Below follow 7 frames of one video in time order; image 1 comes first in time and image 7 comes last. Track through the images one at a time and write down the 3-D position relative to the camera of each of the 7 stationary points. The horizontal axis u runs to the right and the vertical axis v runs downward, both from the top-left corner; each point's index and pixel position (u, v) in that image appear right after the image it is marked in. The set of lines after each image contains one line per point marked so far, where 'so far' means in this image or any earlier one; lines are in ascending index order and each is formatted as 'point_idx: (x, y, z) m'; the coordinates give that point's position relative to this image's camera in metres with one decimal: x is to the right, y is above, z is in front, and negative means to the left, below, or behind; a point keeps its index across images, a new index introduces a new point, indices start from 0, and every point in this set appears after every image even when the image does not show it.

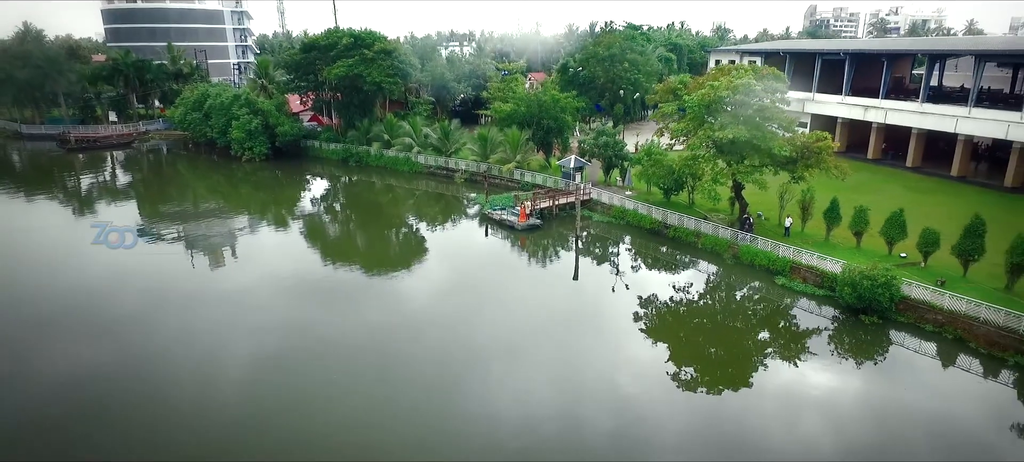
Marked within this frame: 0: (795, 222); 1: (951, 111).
0: (+6.7, +0.2, +13.4) m
1: (+13.4, +3.7, +17.2) m
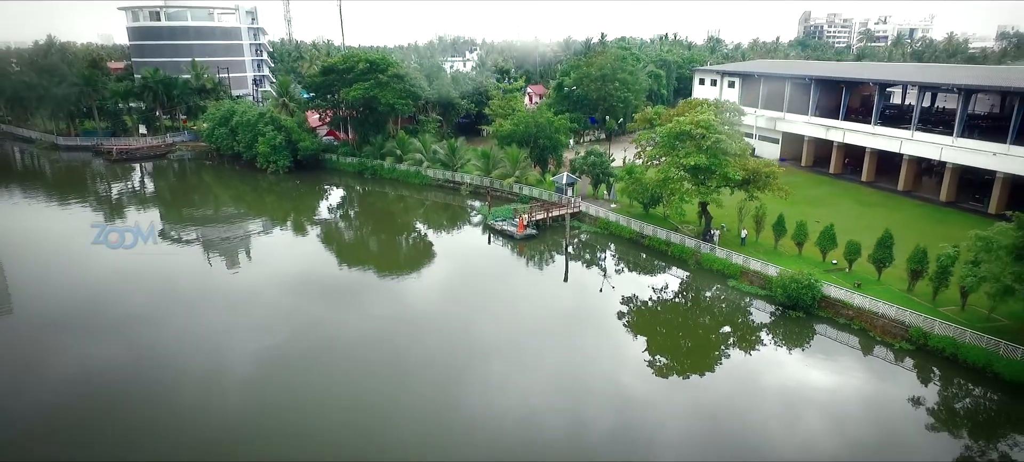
0: (+6.7, -0.1, +15.8) m
1: (+13.4, +3.4, +19.6) m
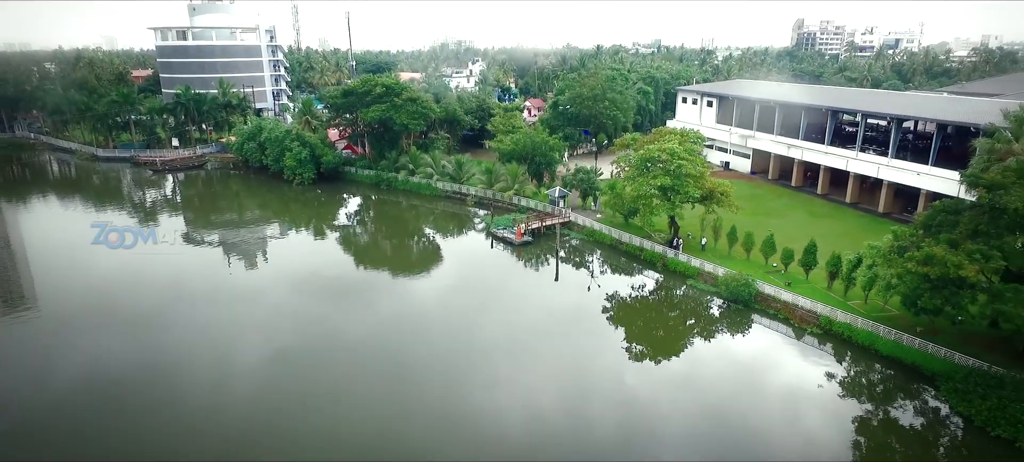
0: (+6.7, -0.4, +18.8) m
1: (+13.4, +3.1, +22.7) m
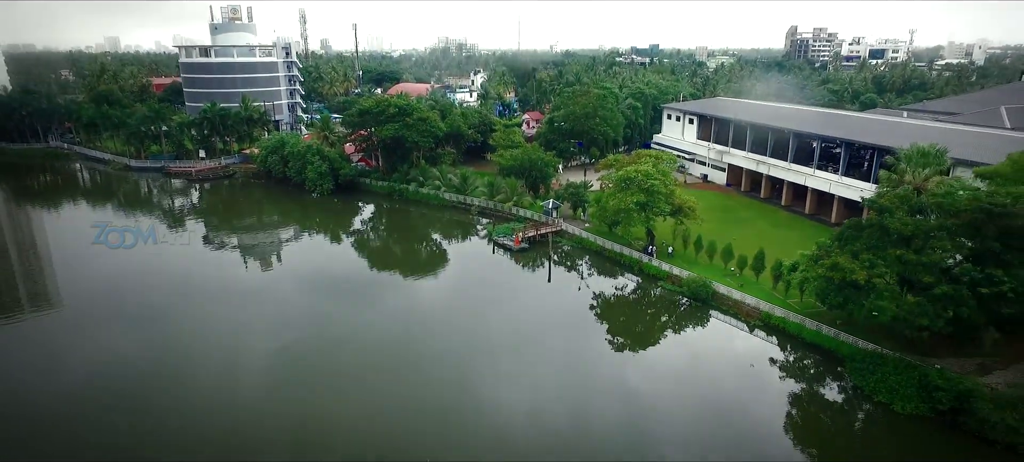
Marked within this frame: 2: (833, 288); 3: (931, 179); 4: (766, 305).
0: (+6.6, -0.7, +21.9) m
1: (+13.3, +2.8, +25.8) m
2: (+8.0, -1.5, +14.1) m
3: (+11.3, +1.3, +15.2) m
4: (+7.8, -2.3, +17.3) m
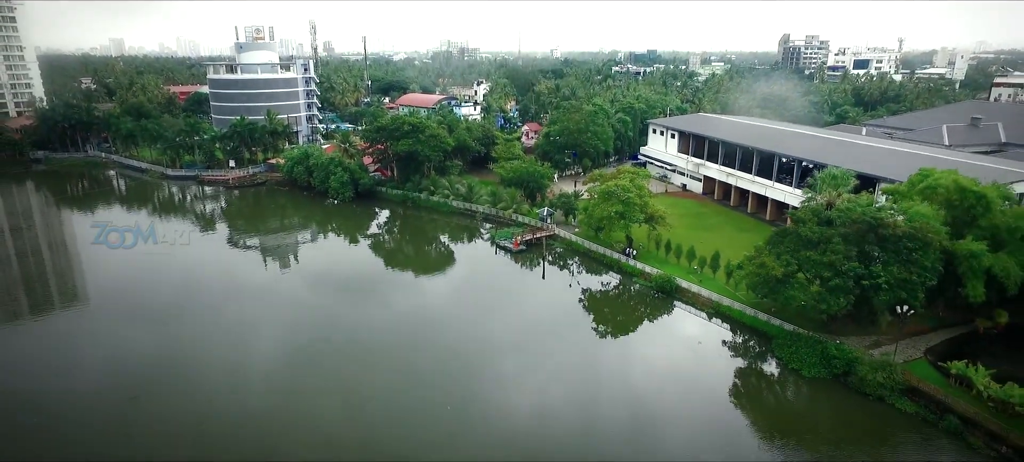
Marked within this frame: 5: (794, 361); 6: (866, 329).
0: (+6.6, -0.9, +25.9) m
1: (+13.4, +2.6, +29.8) m
2: (+8.0, -1.7, +18.1) m
3: (+11.2, +1.1, +19.2) m
4: (+7.8, -2.5, +21.3) m
5: (+8.8, -4.1, +17.5) m
6: (+11.3, -3.1, +18.0) m
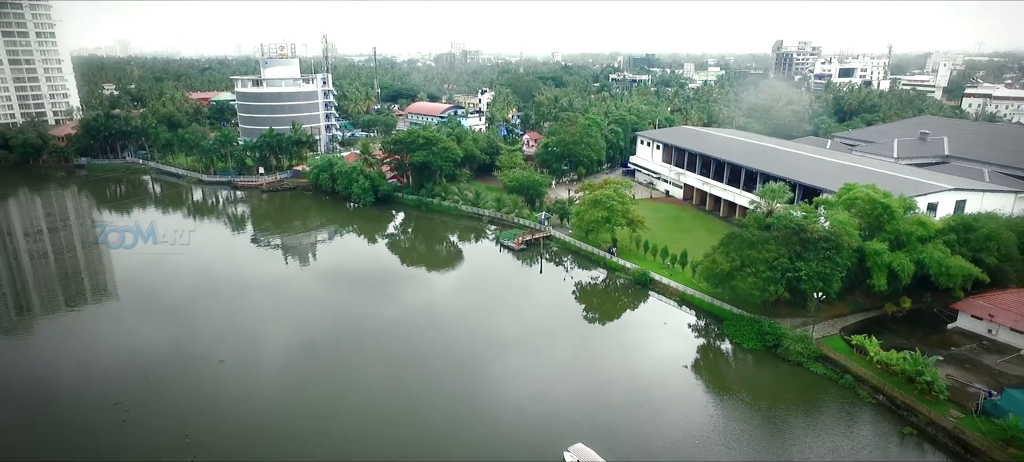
0: (+6.7, -1.0, +30.5) m
1: (+13.5, +2.5, +34.3) m
2: (+8.1, -1.8, +22.6) m
3: (+11.4, +1.0, +23.7) m
4: (+7.9, -2.6, +25.9) m
5: (+8.9, -4.2, +22.1) m
6: (+11.4, -3.3, +22.5) m
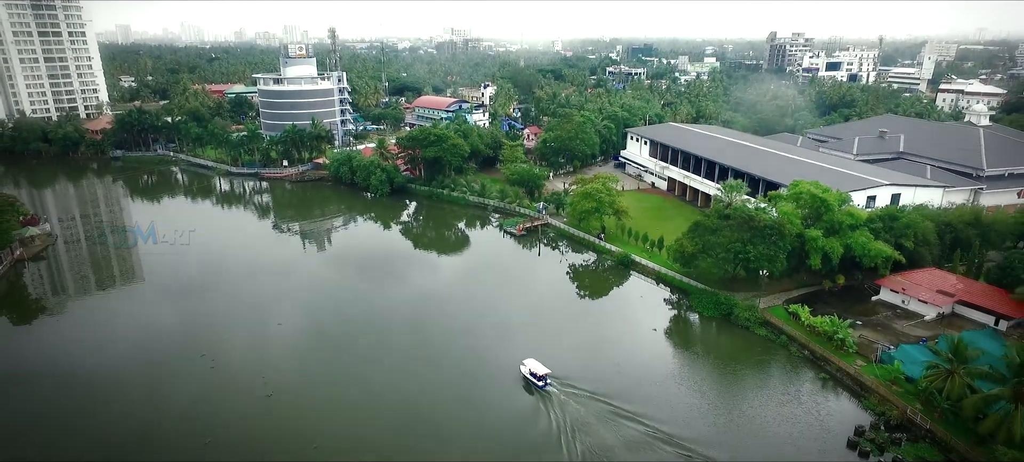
0: (+6.9, -0.3, +35.1) m
1: (+13.6, +3.3, +38.9) m
2: (+8.2, -1.3, +27.3) m
3: (+11.5, +1.5, +28.3) m
4: (+8.0, -2.0, +30.6) m
5: (+9.1, -3.7, +26.8) m
6: (+11.6, -2.7, +27.3) m
